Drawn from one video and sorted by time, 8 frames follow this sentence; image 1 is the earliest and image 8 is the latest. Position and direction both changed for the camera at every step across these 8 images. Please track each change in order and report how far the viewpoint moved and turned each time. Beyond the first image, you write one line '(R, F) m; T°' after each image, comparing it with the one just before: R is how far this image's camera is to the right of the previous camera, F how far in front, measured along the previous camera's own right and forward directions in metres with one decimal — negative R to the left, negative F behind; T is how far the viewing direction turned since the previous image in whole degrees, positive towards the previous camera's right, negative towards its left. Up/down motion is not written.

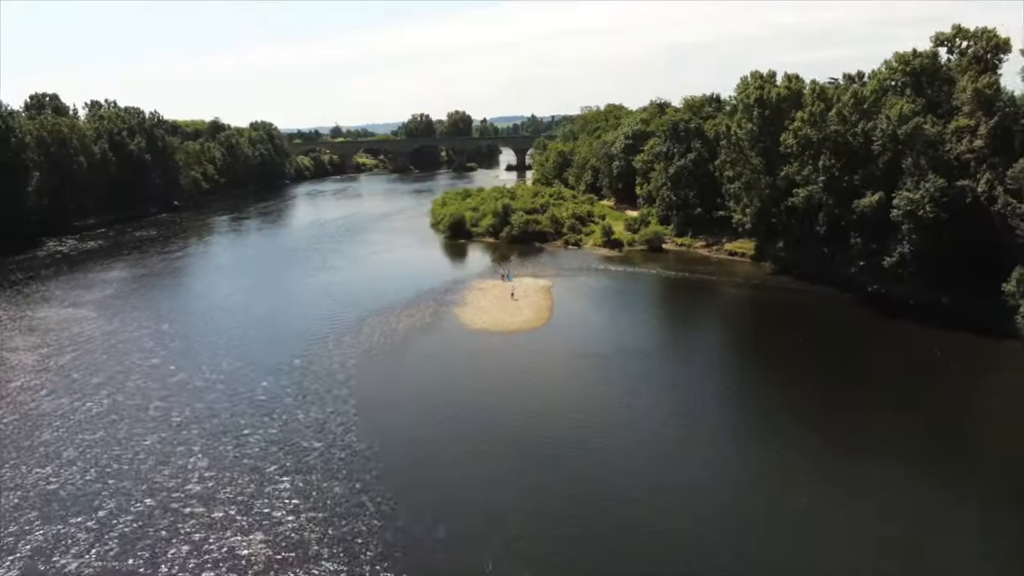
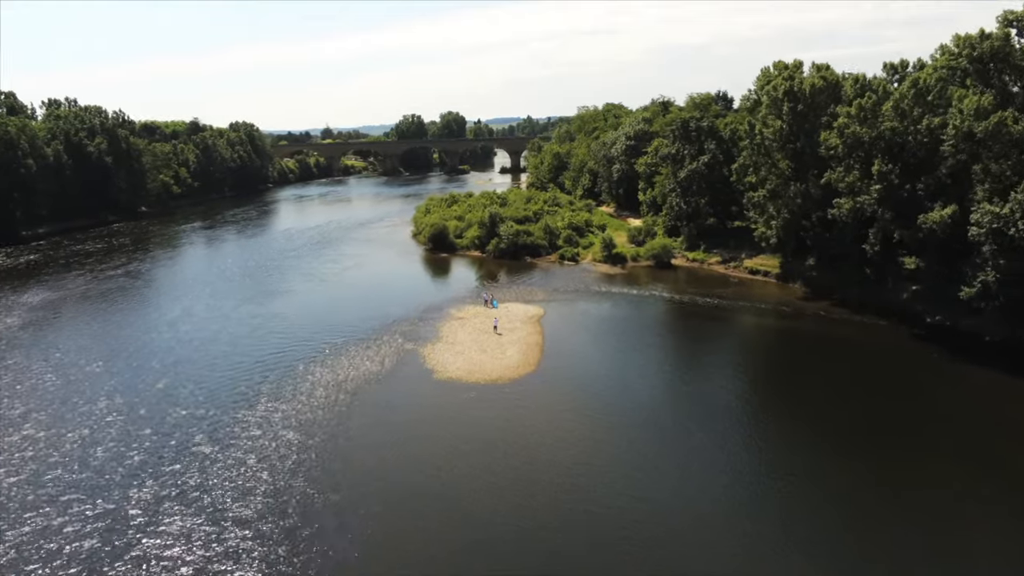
(+0.7, +9.7) m; 0°
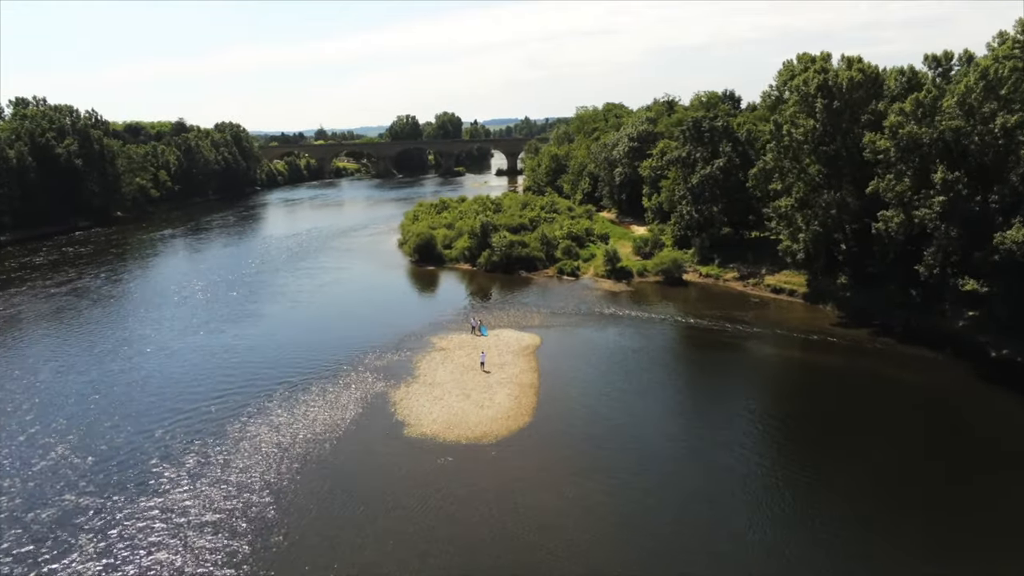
(+0.3, +7.0) m; 0°
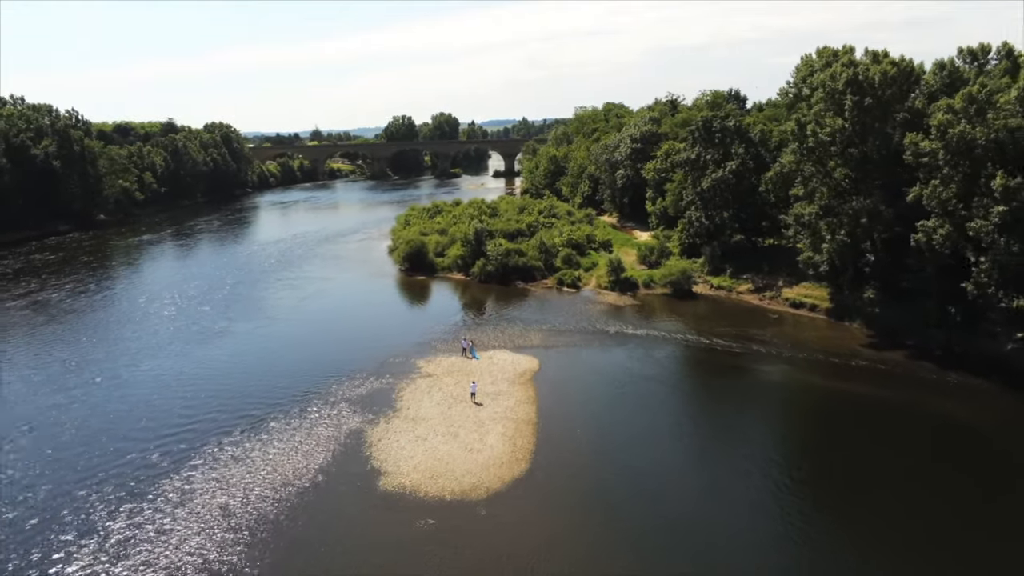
(+0.1, +4.5) m; 0°
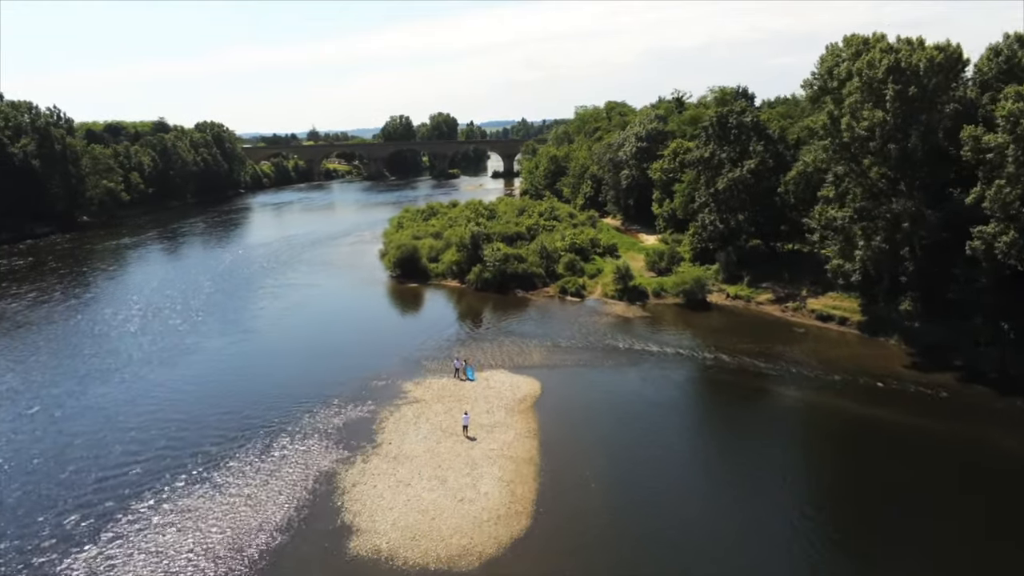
(0.0, +4.6) m; 0°
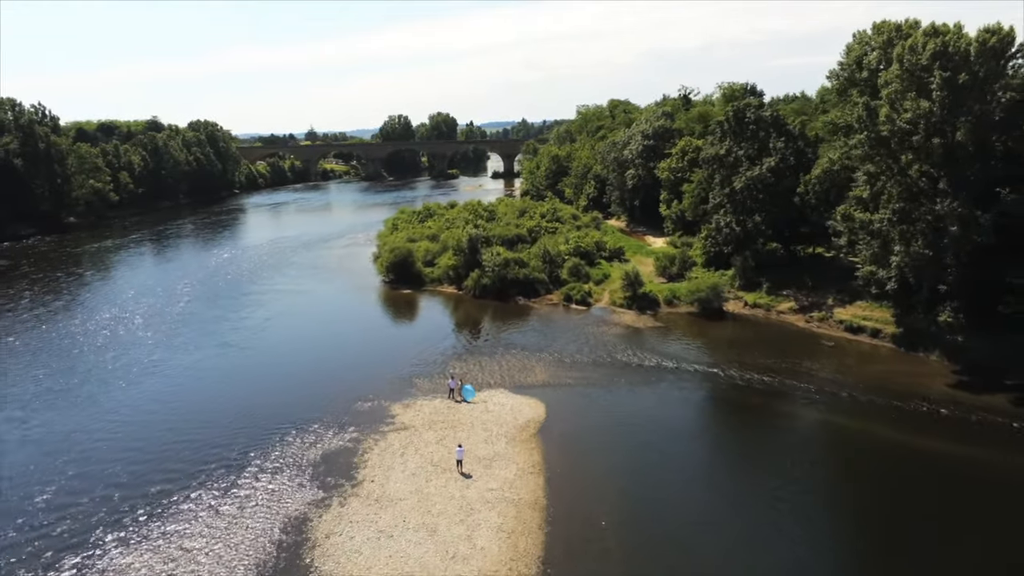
(0.0, +3.8) m; 0°
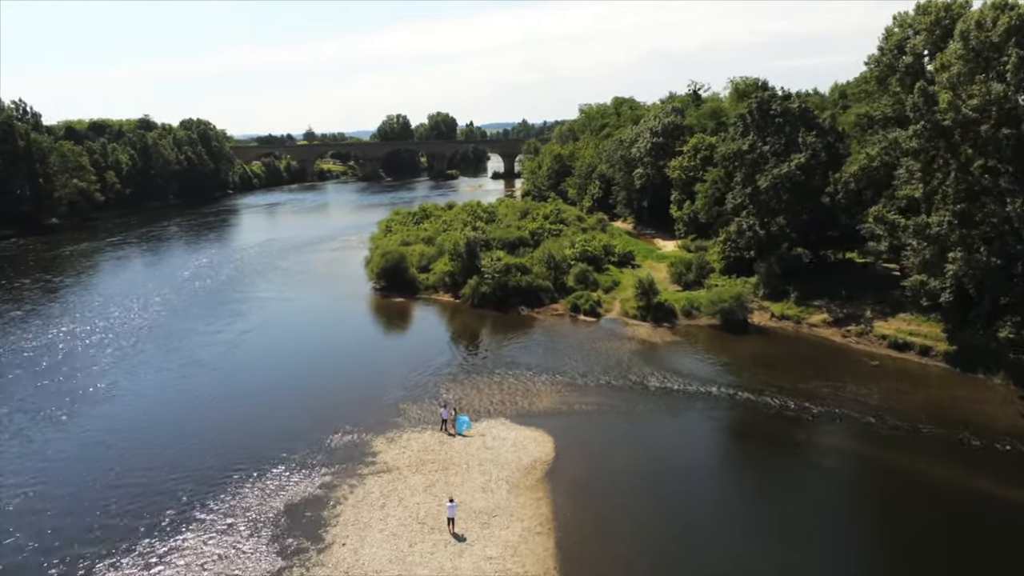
(-0.1, +4.7) m; 0°
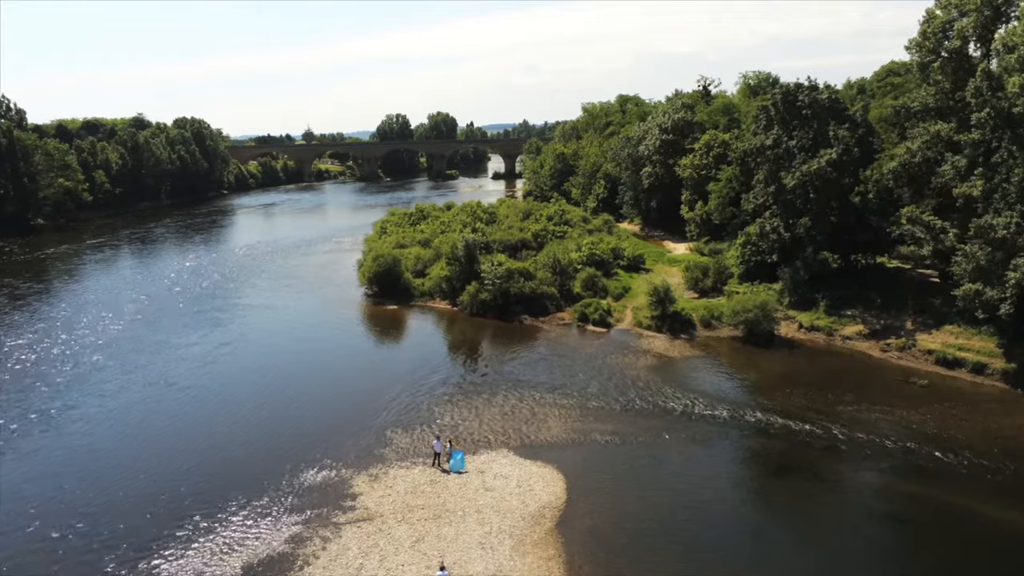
(-0.1, +3.9) m; 0°
